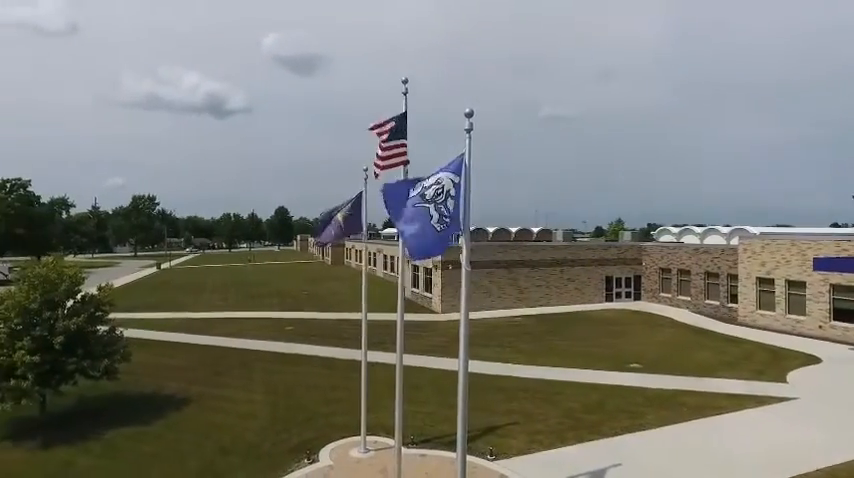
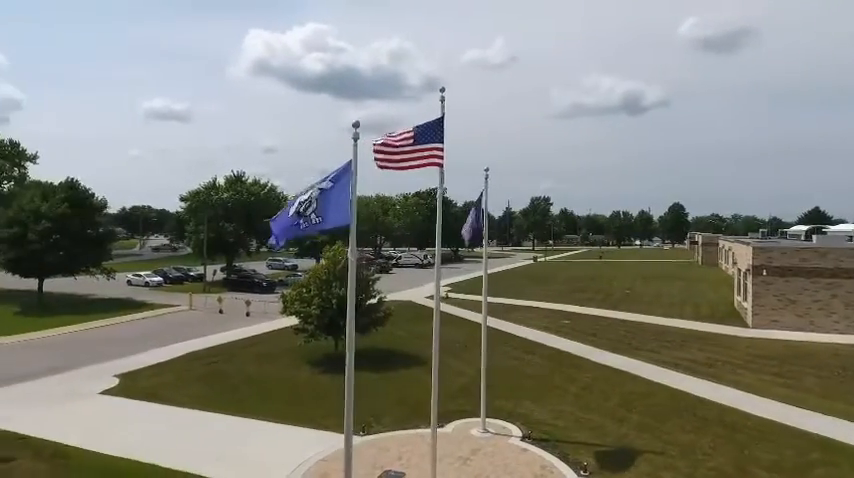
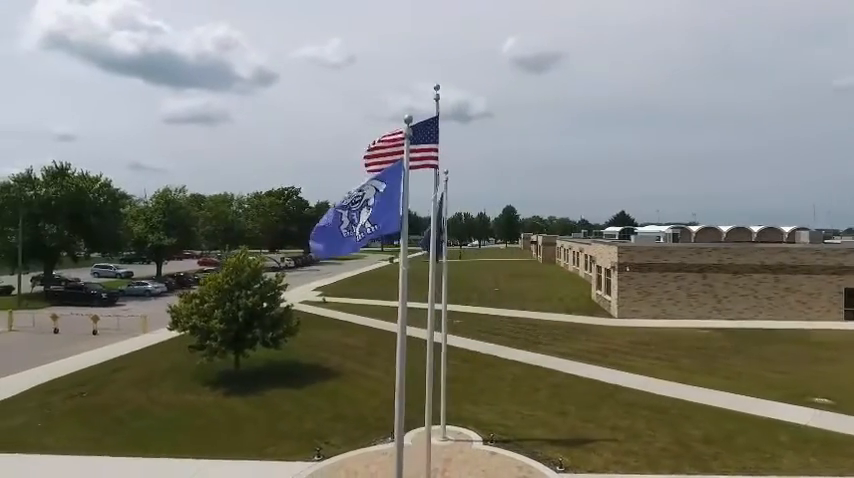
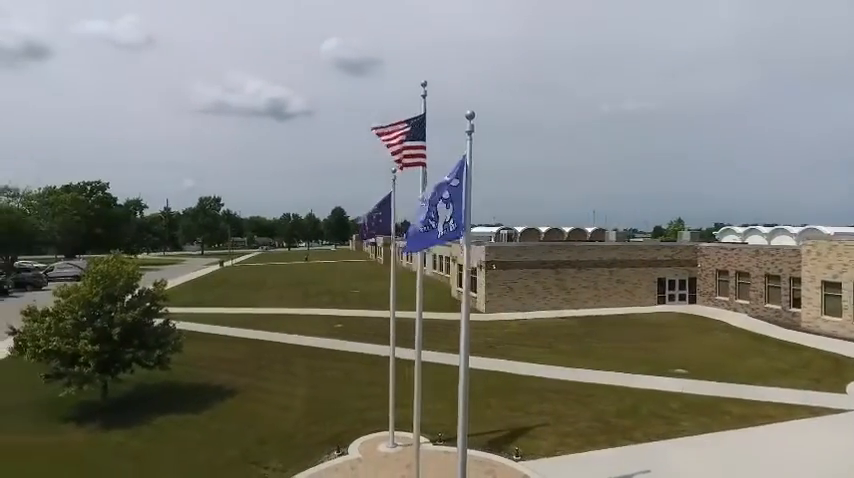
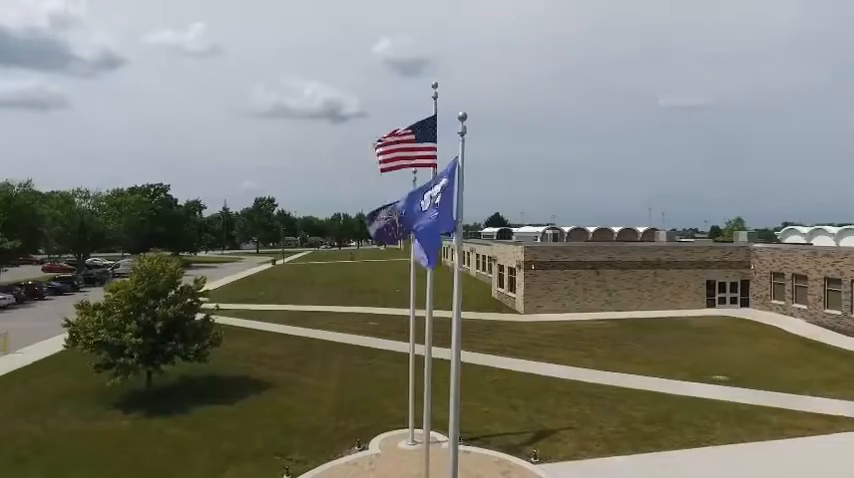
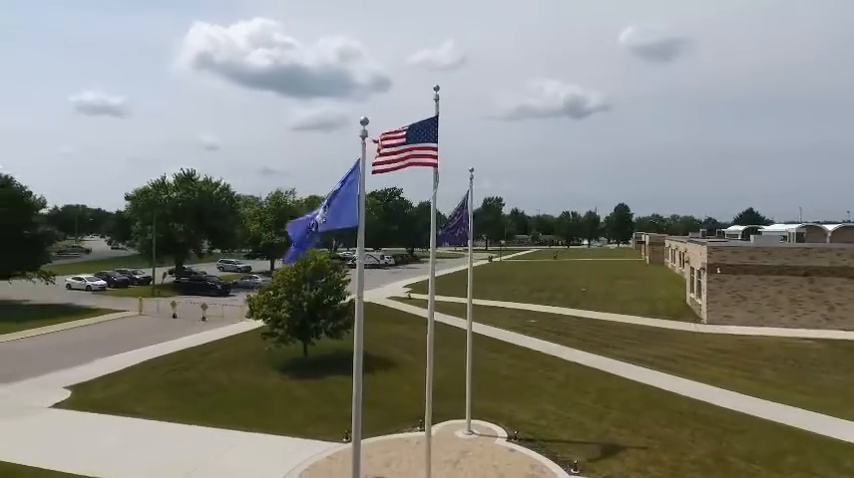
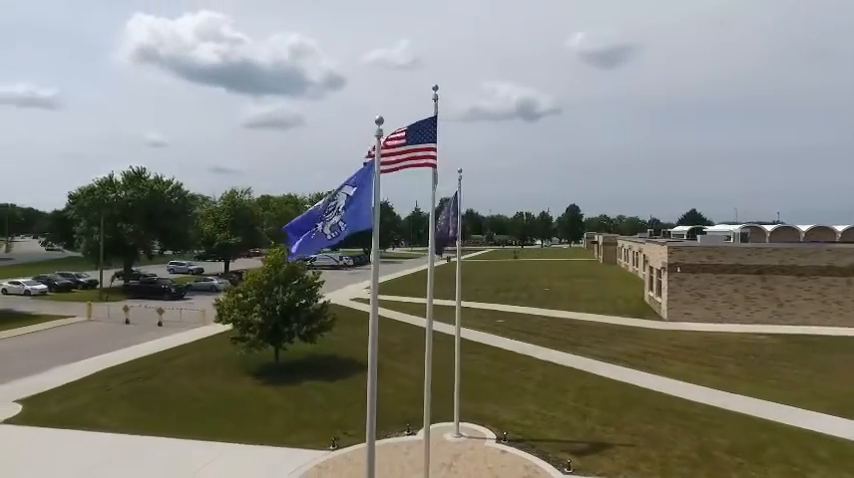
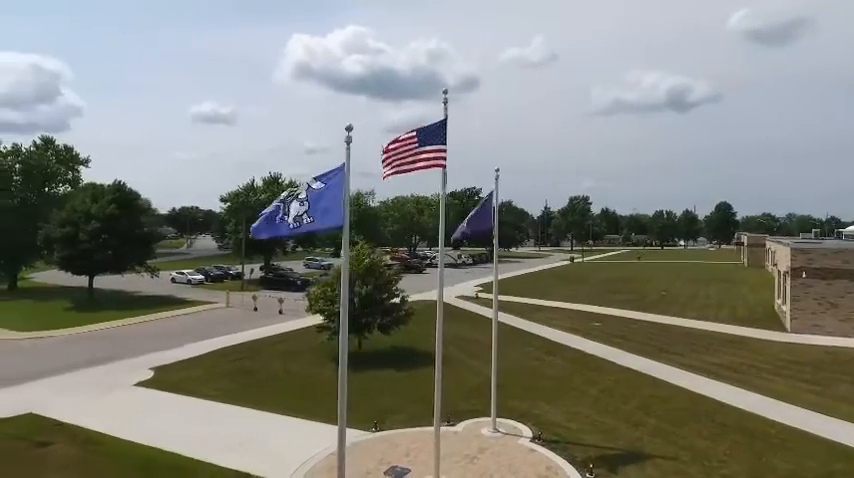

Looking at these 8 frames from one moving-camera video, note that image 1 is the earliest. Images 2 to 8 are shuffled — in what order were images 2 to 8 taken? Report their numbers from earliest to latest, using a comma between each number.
4, 5, 3, 7, 6, 2, 8
